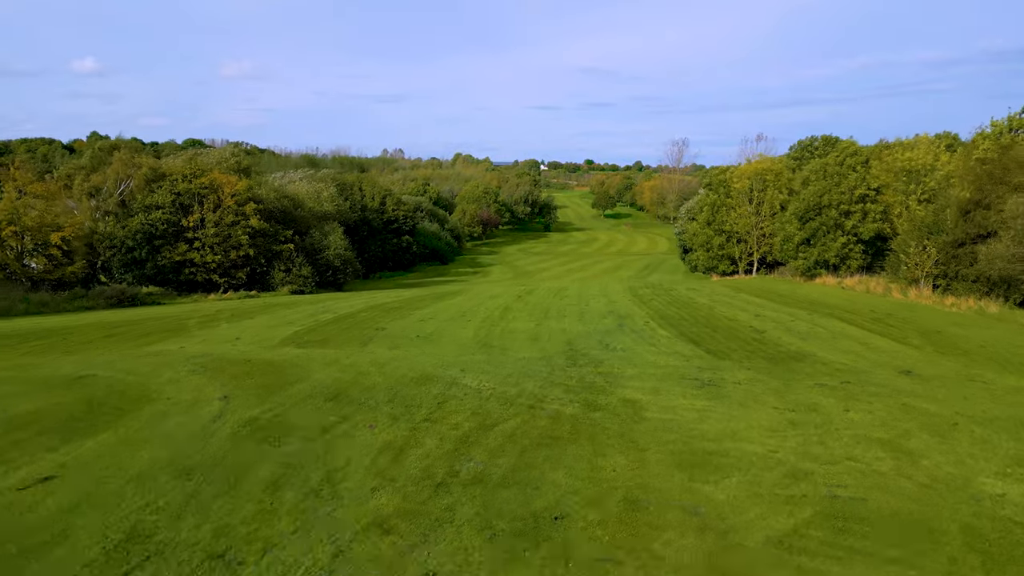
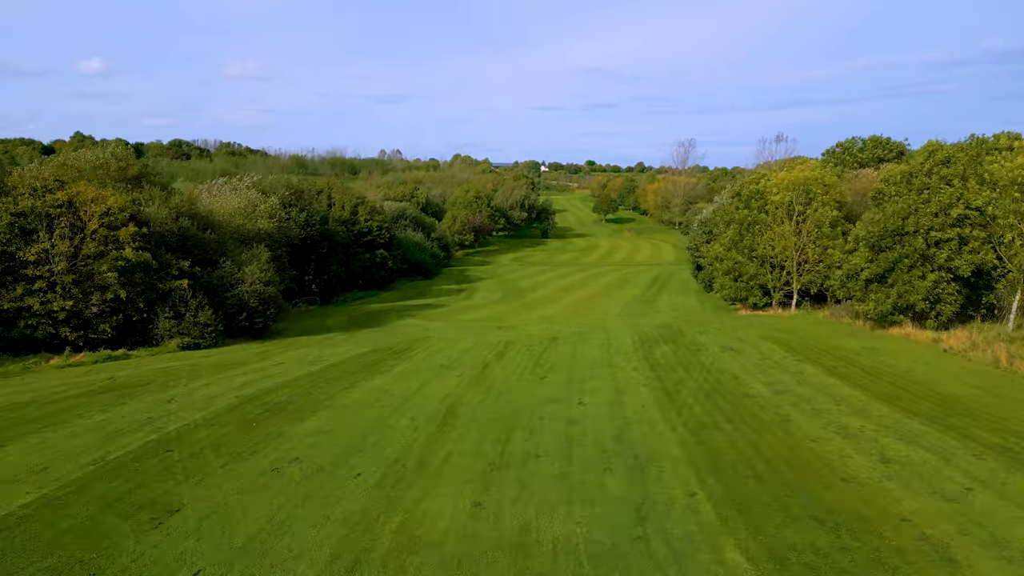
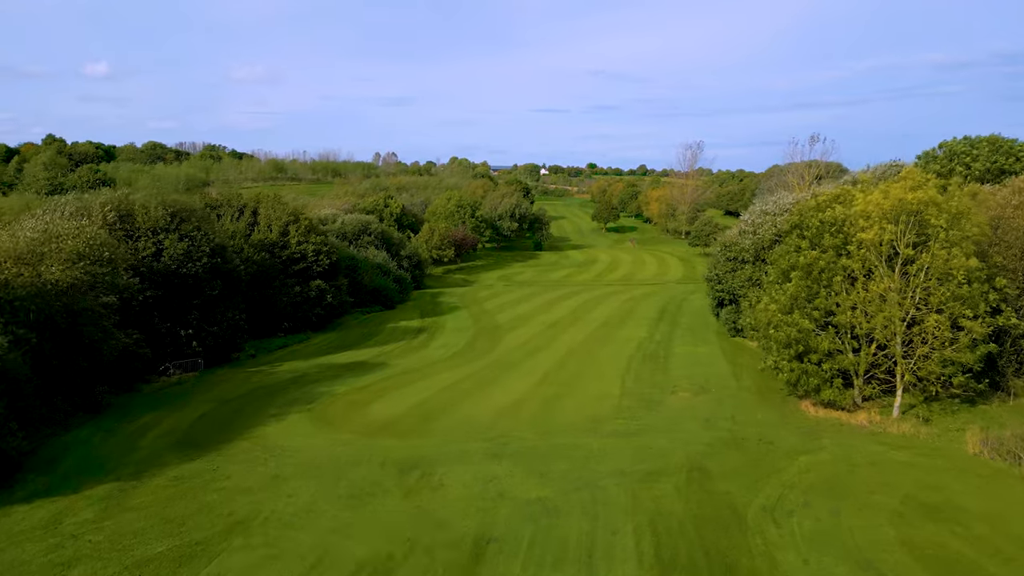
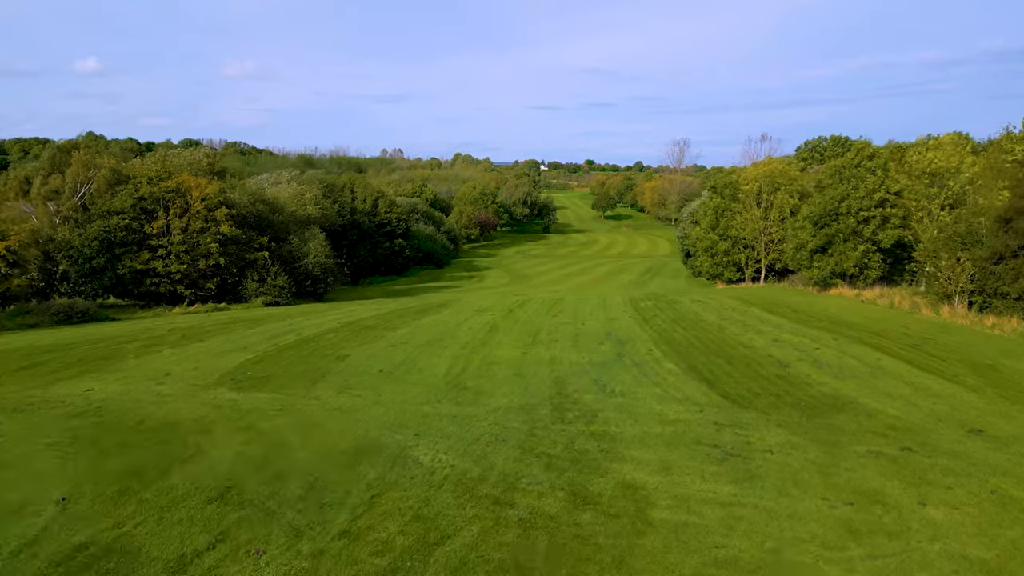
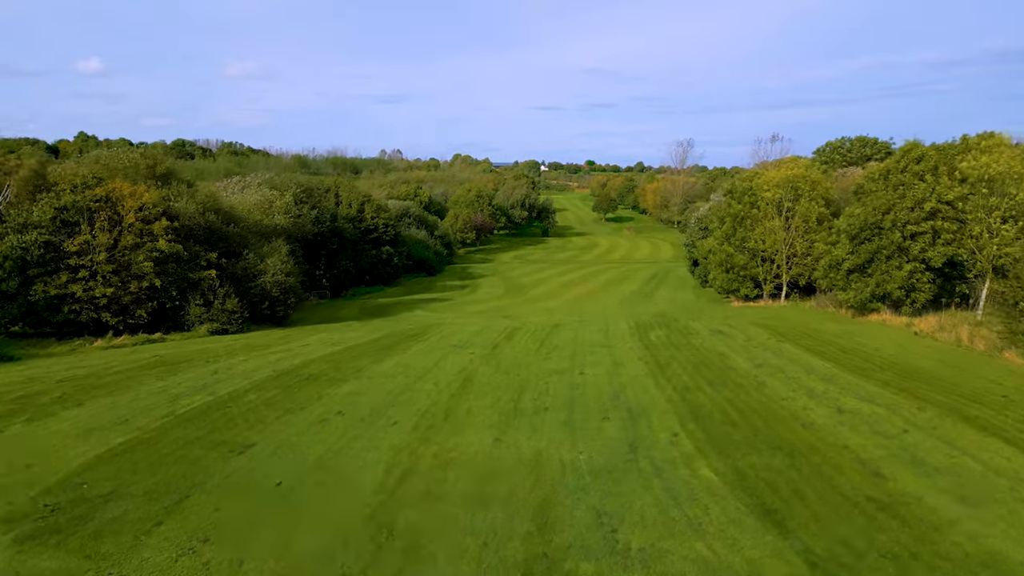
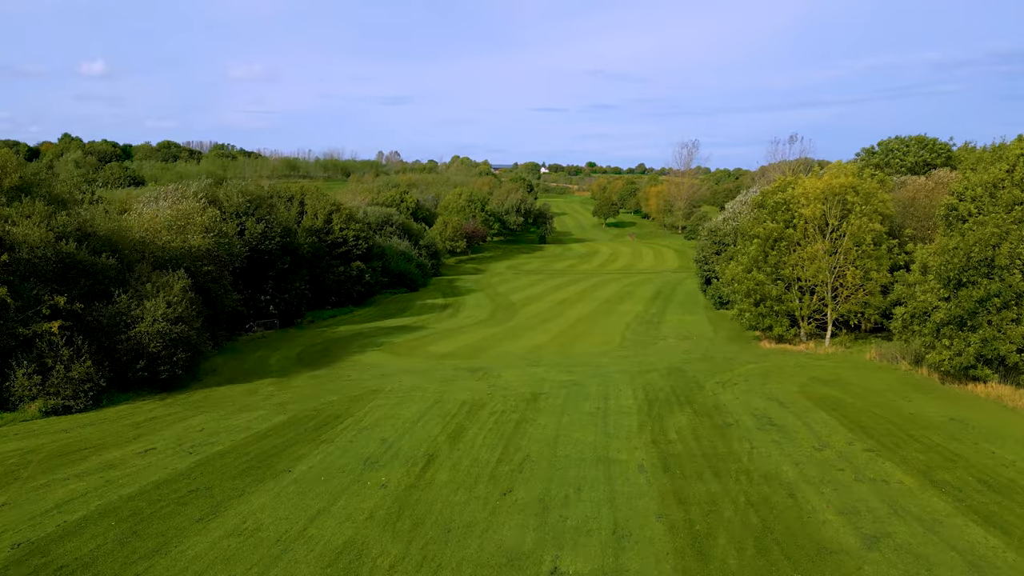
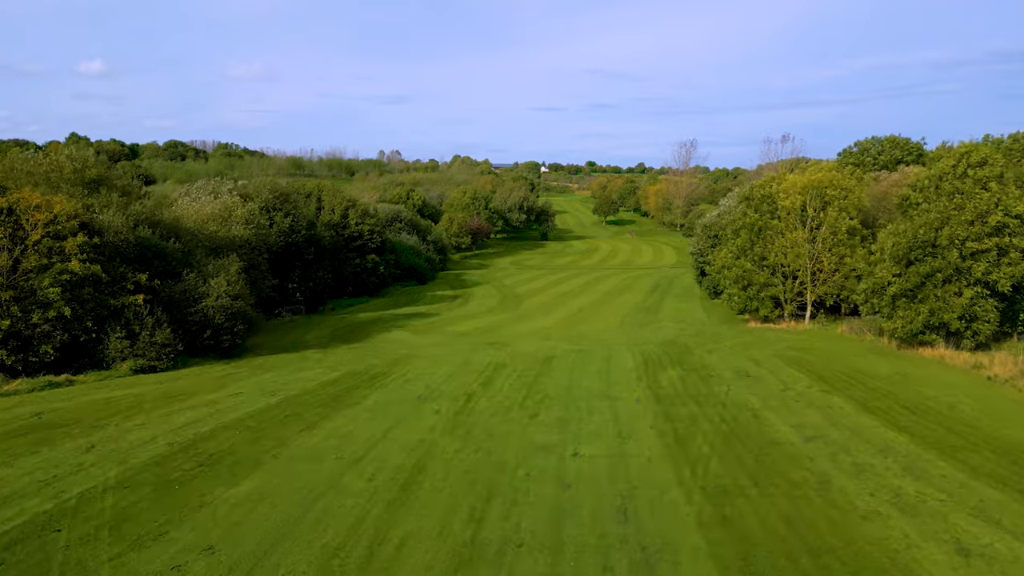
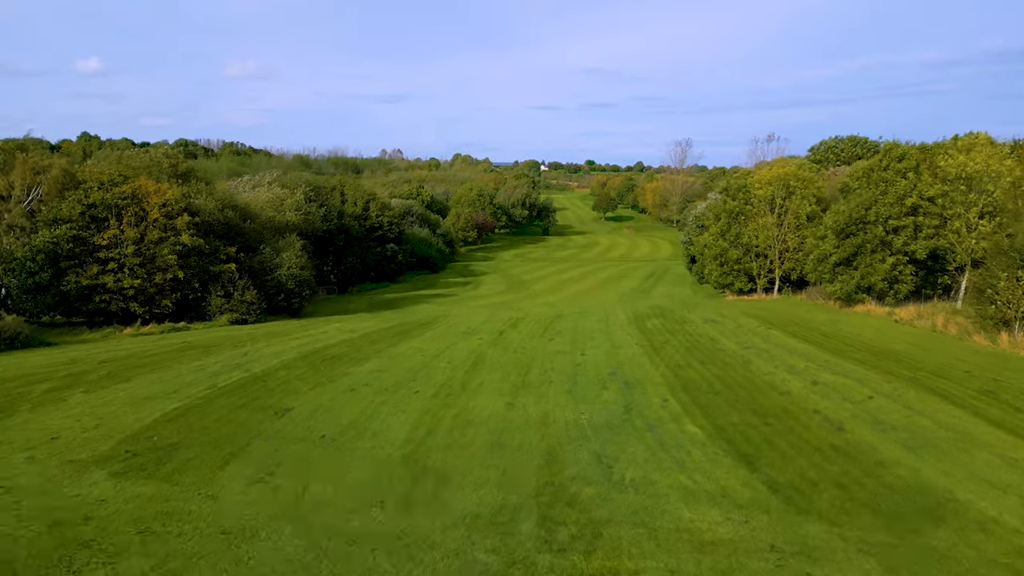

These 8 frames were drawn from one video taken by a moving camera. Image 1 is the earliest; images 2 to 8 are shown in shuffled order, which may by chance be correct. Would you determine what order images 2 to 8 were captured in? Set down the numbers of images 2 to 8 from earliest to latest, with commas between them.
4, 8, 5, 2, 7, 6, 3
